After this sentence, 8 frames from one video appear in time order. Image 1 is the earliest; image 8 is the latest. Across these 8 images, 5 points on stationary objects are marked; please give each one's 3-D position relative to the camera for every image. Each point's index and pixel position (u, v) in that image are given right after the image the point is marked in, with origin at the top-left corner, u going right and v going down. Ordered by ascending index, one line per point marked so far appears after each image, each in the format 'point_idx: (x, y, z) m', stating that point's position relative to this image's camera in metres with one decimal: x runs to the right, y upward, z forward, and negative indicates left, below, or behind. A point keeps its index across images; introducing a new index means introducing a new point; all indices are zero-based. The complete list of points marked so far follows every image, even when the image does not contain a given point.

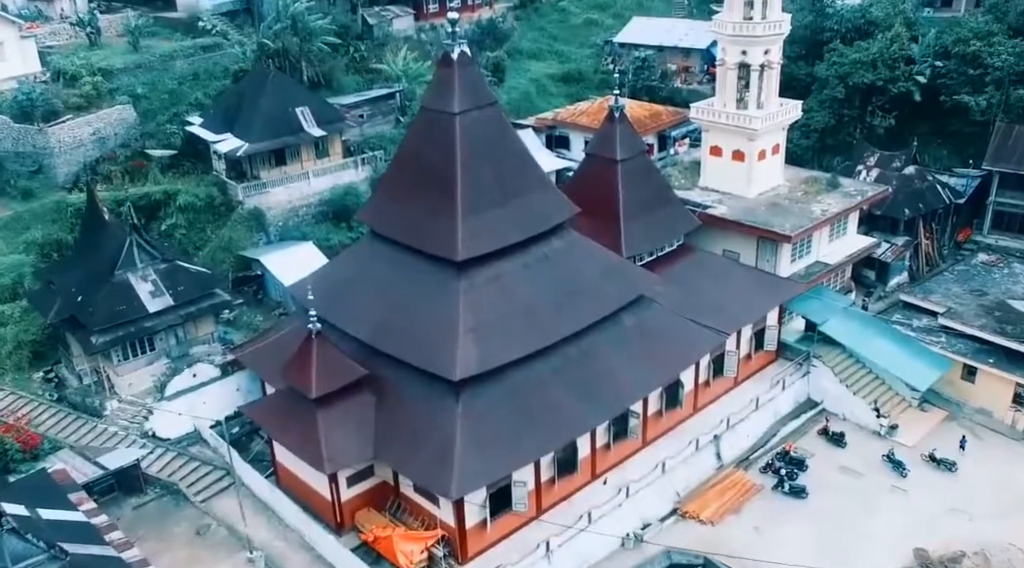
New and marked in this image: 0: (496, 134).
0: (-0.3, +3.1, +18.3) m
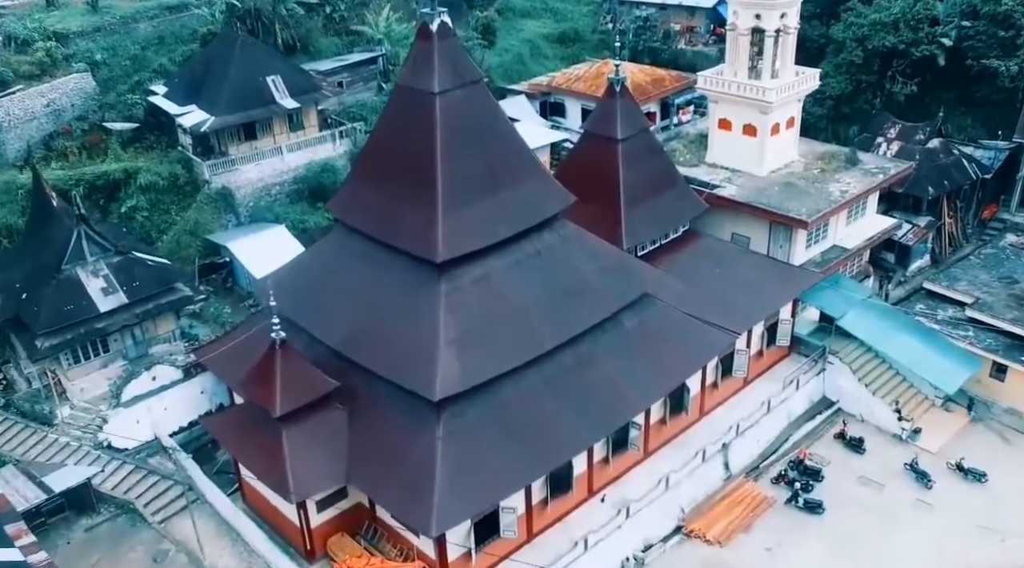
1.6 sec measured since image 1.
0: (-0.5, +3.1, +16.2) m
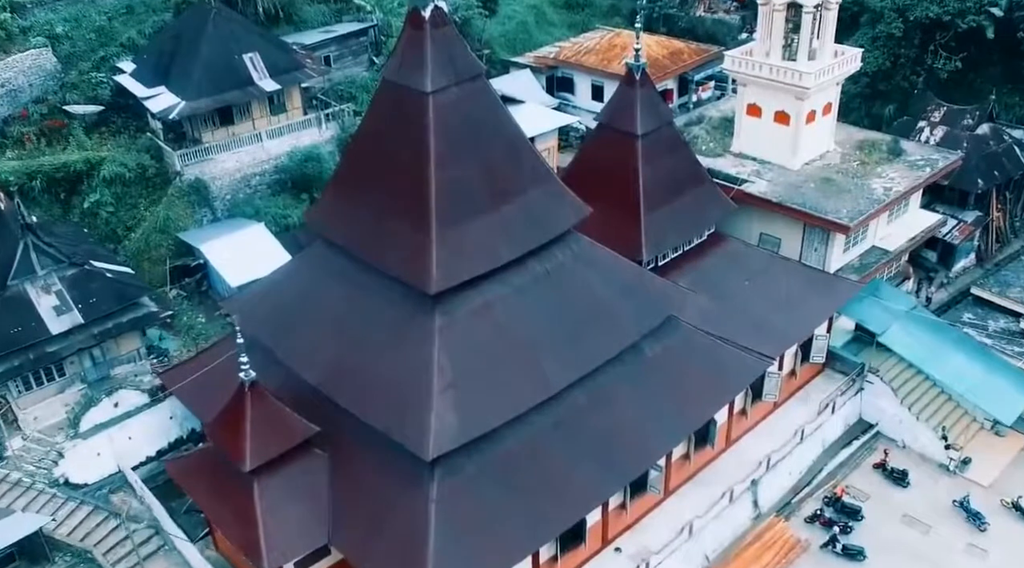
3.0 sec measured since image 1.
0: (-0.4, +2.6, +13.9) m
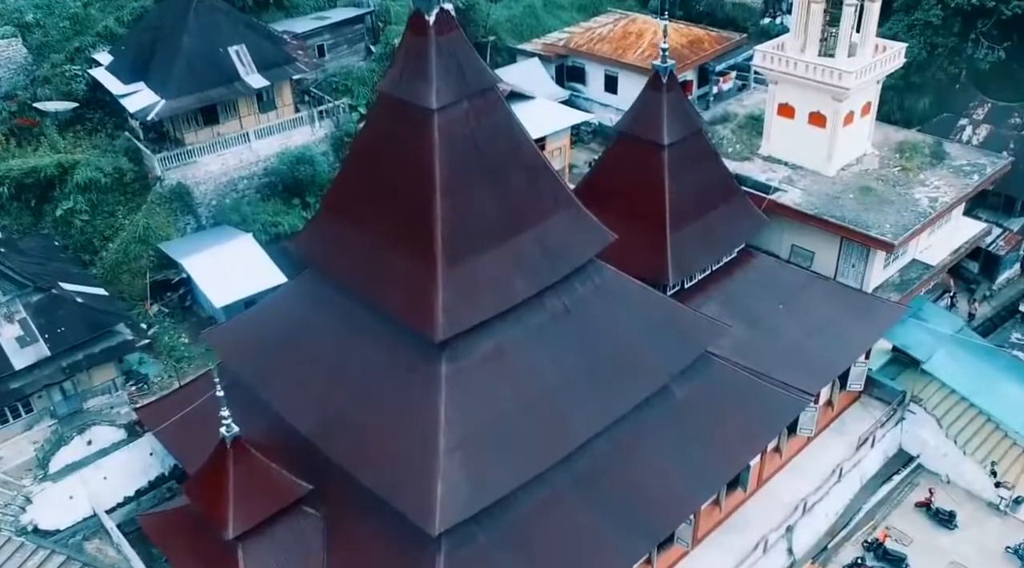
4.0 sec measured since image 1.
0: (-0.2, +2.1, +12.2) m
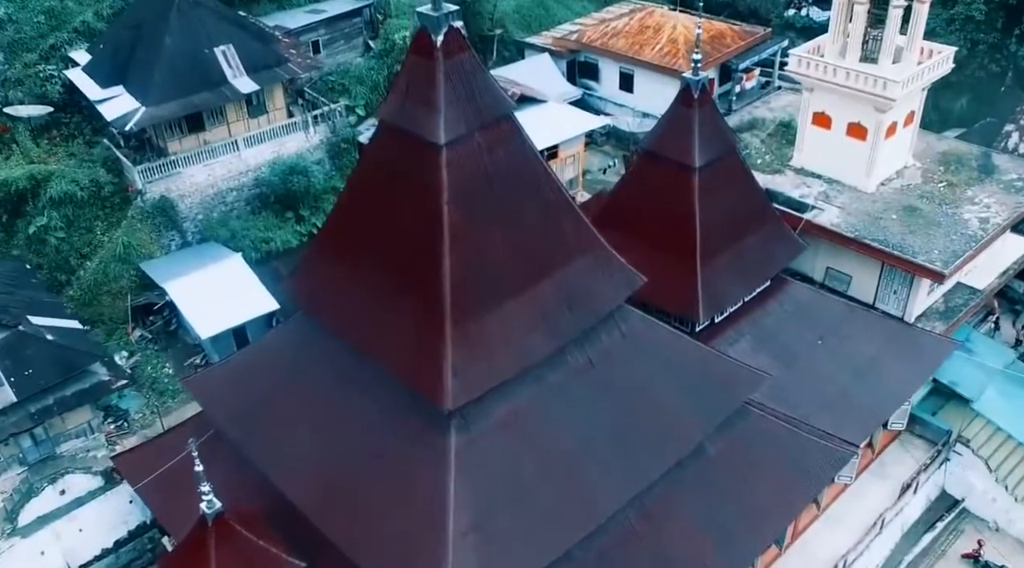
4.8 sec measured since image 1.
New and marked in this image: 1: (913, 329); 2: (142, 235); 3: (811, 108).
0: (0.0, +1.4, +10.7) m
1: (+7.1, -0.9, +15.5) m
2: (-7.5, +1.0, +18.0) m
3: (+5.9, +3.4, +17.4) m
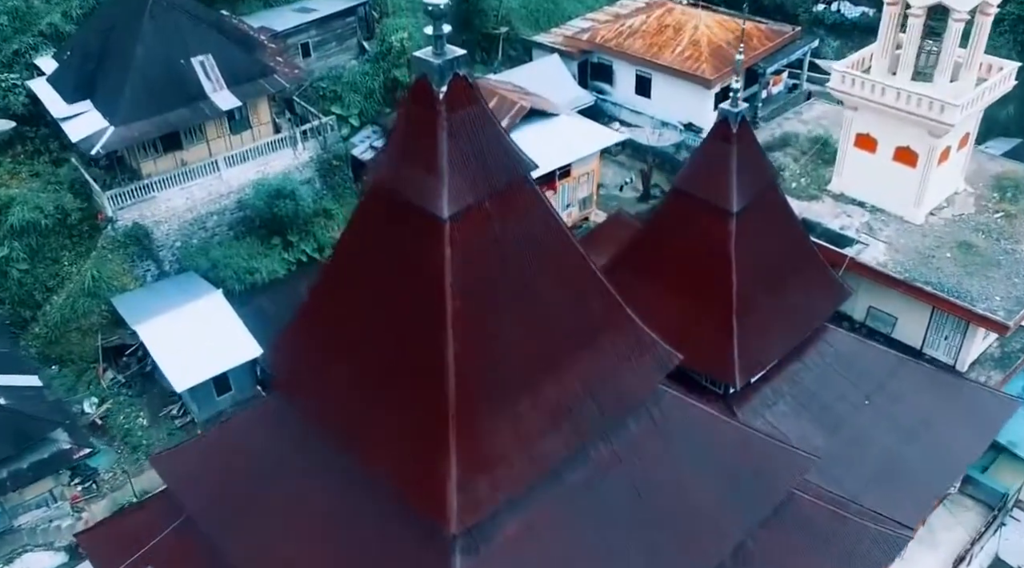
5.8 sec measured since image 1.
0: (+0.2, +0.5, +9.0) m
1: (+7.3, -1.7, +13.9) m
2: (-7.4, +0.3, +16.4) m
3: (+6.0, +2.7, +15.6) m
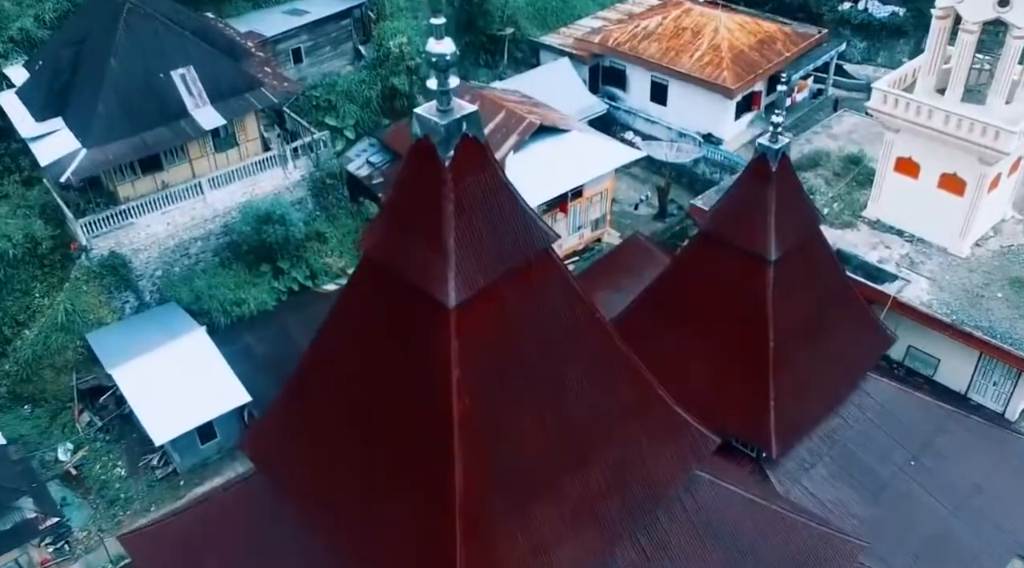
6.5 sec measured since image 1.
0: (+0.3, -0.3, +7.8) m
1: (+7.4, -2.3, +12.7) m
2: (-7.2, -0.3, +15.1) m
3: (+6.2, +2.1, +14.3) m
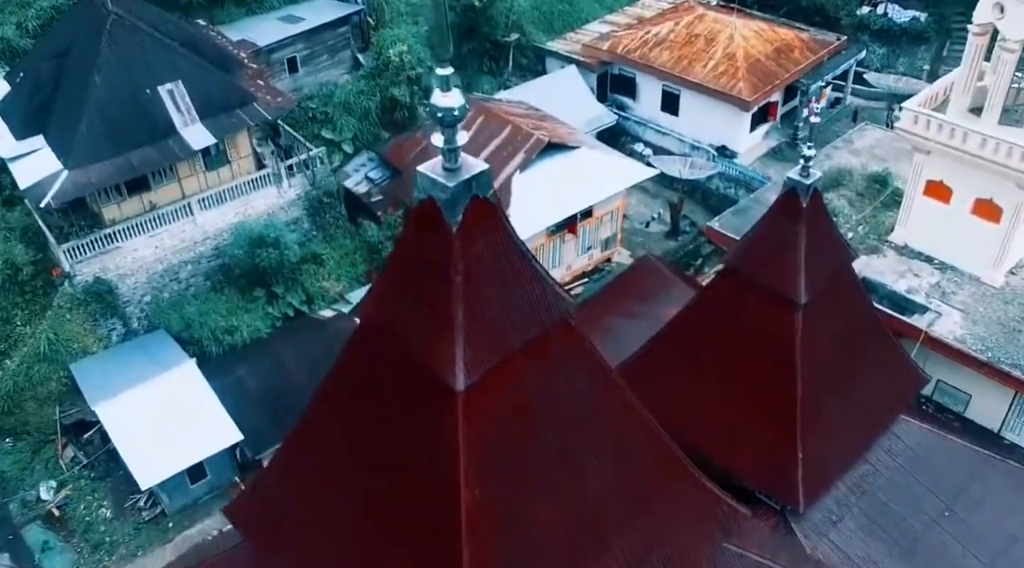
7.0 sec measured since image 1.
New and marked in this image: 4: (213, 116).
0: (+0.4, -0.9, +7.0) m
1: (+7.5, -2.8, +11.9) m
2: (-7.1, -0.8, +14.3) m
3: (+6.3, +1.6, +13.5) m
4: (-5.1, +2.9, +15.2) m
